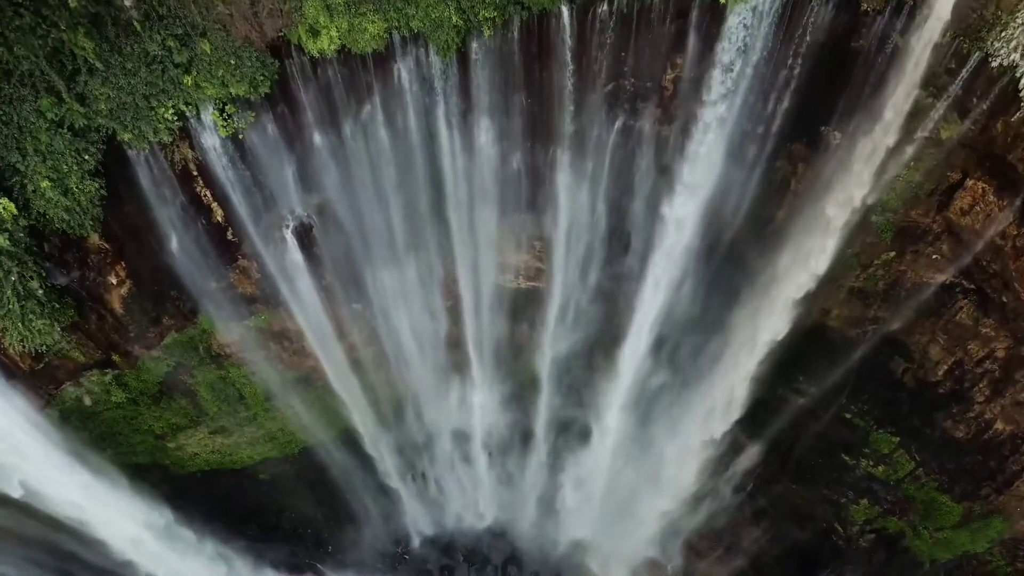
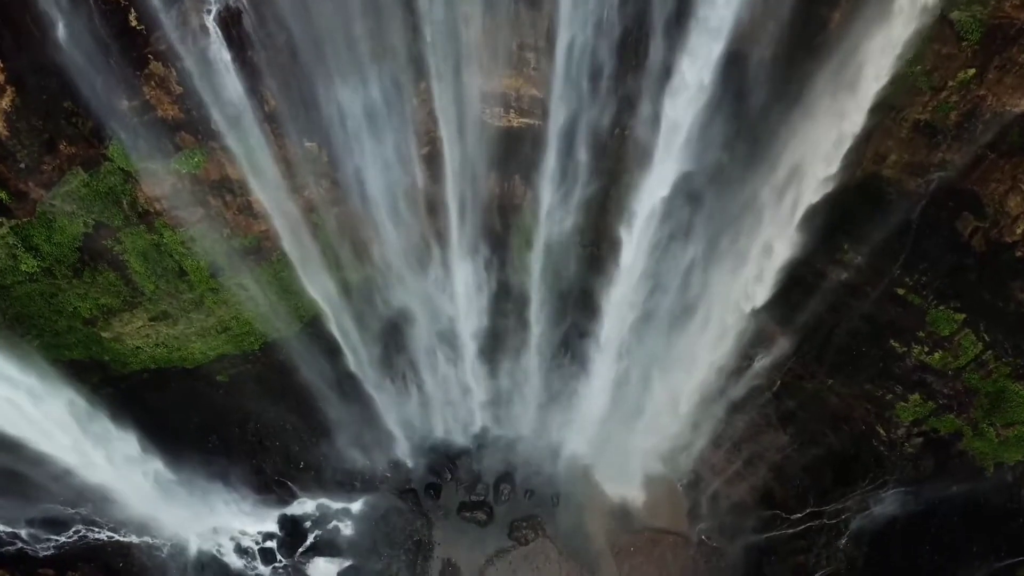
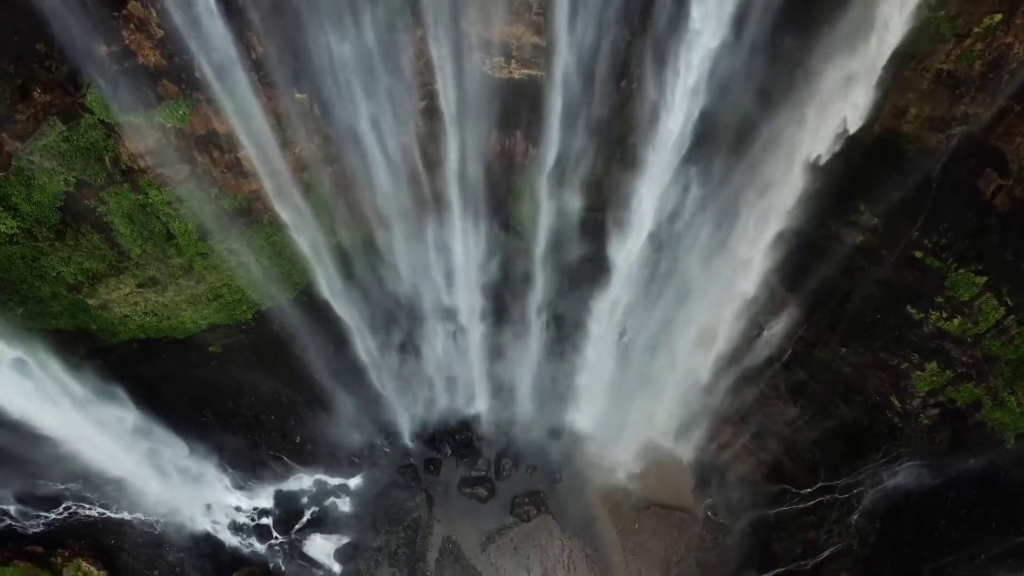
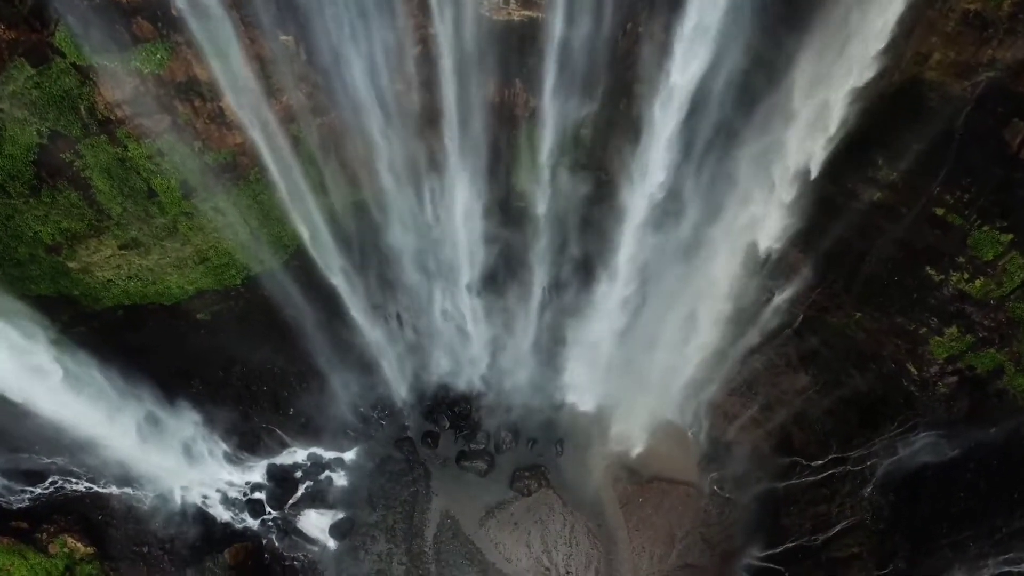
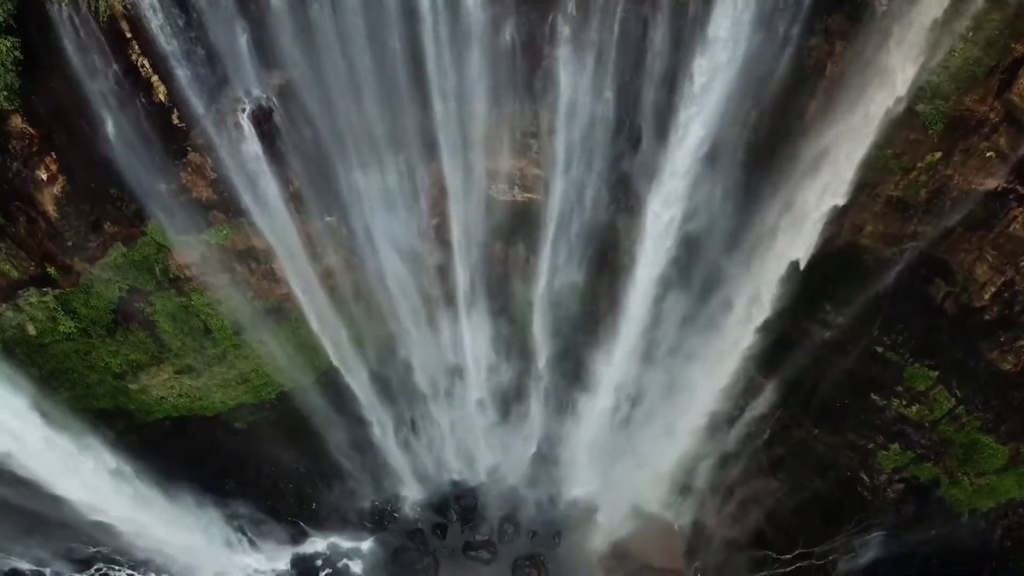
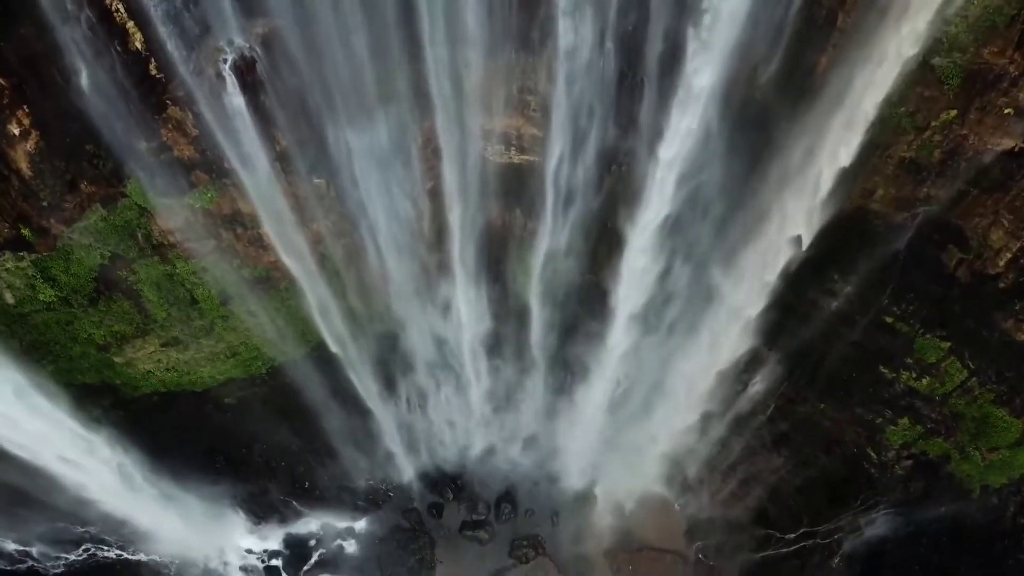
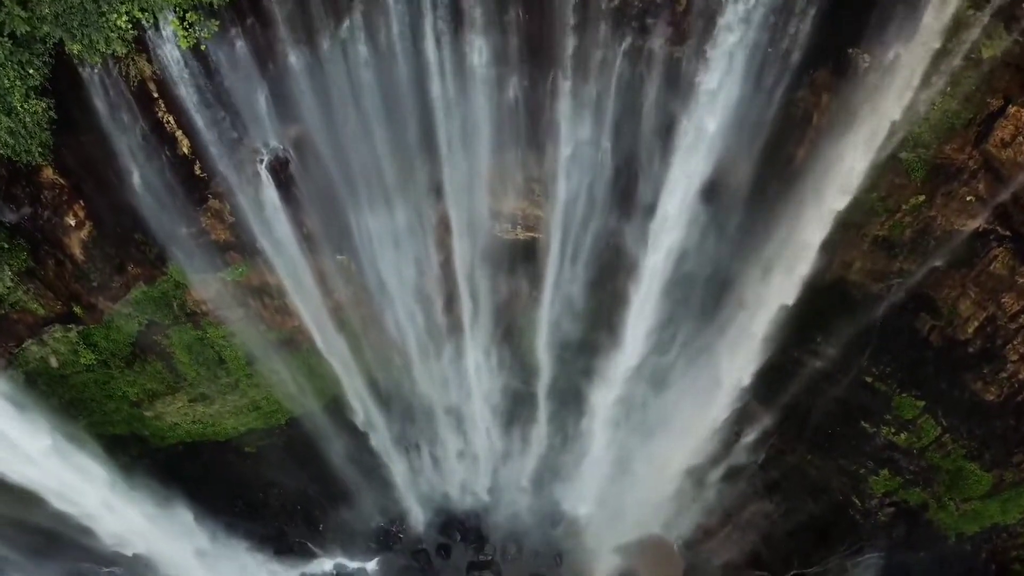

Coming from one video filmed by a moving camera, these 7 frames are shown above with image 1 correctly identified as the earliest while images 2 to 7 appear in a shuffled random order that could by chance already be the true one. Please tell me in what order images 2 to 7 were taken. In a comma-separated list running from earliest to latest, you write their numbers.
7, 5, 6, 2, 3, 4
